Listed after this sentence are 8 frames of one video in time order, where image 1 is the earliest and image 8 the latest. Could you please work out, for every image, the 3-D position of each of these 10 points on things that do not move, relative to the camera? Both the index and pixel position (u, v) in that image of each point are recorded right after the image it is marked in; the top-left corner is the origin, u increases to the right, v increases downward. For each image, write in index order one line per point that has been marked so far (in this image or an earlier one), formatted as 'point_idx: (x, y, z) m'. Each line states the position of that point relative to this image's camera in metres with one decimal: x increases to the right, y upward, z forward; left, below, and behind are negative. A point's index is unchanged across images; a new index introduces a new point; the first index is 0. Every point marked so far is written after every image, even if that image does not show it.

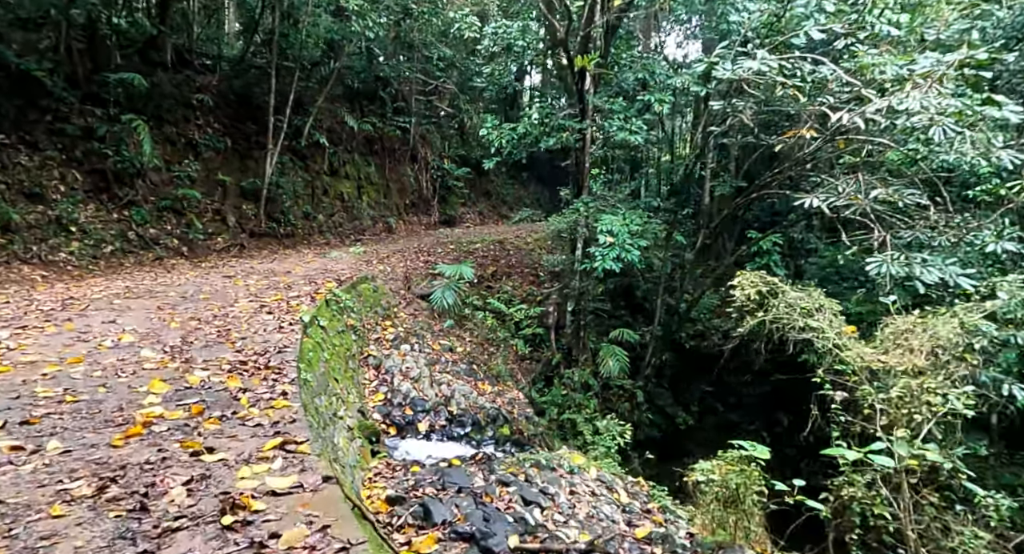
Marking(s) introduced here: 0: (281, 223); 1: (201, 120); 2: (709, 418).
0: (-4.5, +1.0, +10.7) m
1: (-5.8, +2.9, +10.1) m
2: (+3.5, -2.6, +9.9) m
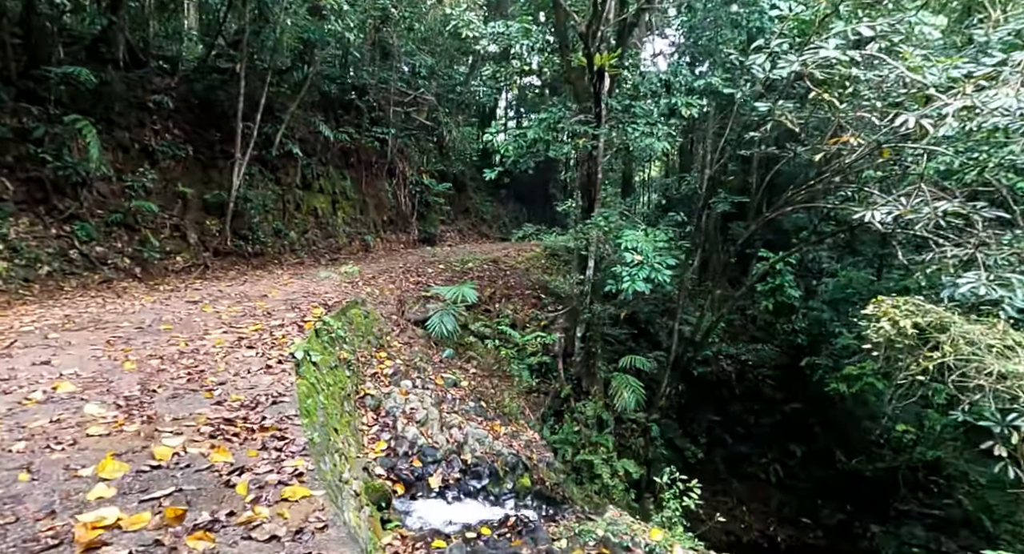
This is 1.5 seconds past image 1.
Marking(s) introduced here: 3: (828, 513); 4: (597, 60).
0: (-4.6, +0.6, +9.6) m
1: (-5.8, +2.5, +9.0) m
2: (+3.4, -2.9, +9.3) m
3: (+5.1, -3.8, +8.7) m
4: (+1.0, +2.5, +6.3) m
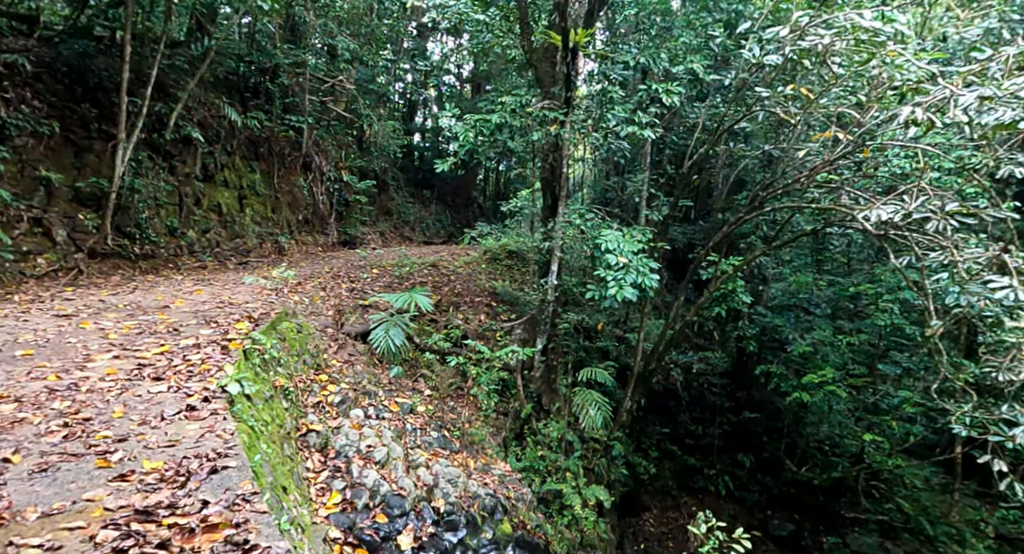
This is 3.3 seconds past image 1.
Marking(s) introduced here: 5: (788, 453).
0: (-5.4, +0.5, +7.9) m
1: (-6.6, +2.4, +7.2) m
2: (+2.5, -3.0, +8.9) m
3: (+4.2, -3.9, +8.6) m
4: (+0.6, +2.4, +5.6) m
5: (+4.7, -2.9, +9.1) m
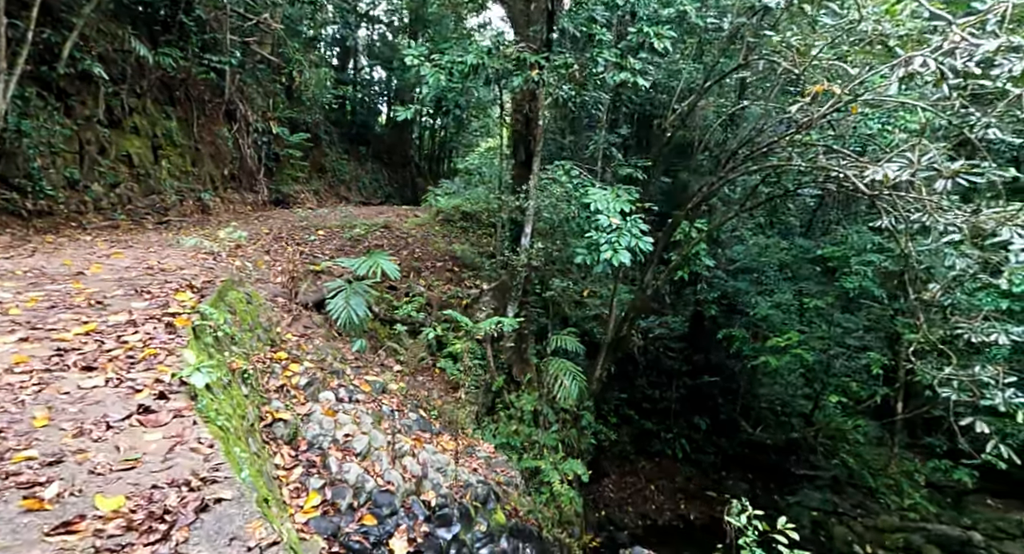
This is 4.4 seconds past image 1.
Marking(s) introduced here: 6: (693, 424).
0: (-5.9, +1.0, +6.6) m
1: (-6.9, +2.8, +5.7) m
2: (+1.8, -2.5, +8.9) m
3: (+3.6, -3.4, +8.9) m
4: (+0.4, +2.8, +5.0) m
5: (+4.0, -2.3, +9.3) m
6: (+3.1, -2.5, +9.3) m
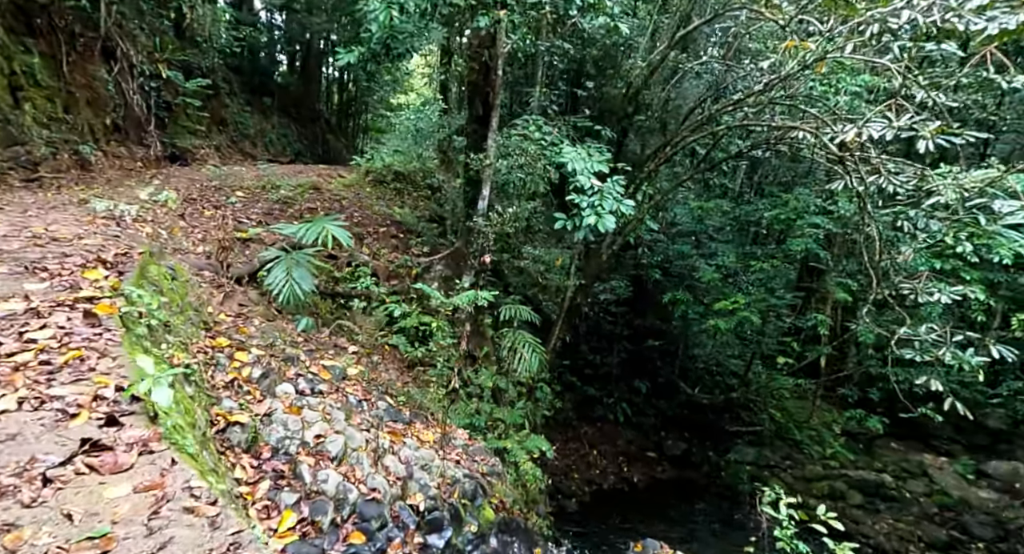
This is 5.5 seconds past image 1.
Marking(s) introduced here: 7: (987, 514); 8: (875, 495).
0: (-6.3, +1.3, +5.1) m
1: (-7.2, +3.0, +3.9) m
2: (+0.9, -1.9, +8.8) m
3: (+2.7, -2.8, +9.2) m
4: (+0.2, +3.1, +4.4) m
5: (+3.0, -1.7, +9.6) m
6: (+2.1, -1.9, +9.4) m
7: (+6.4, -3.2, +7.4) m
8: (+5.2, -3.1, +7.8) m
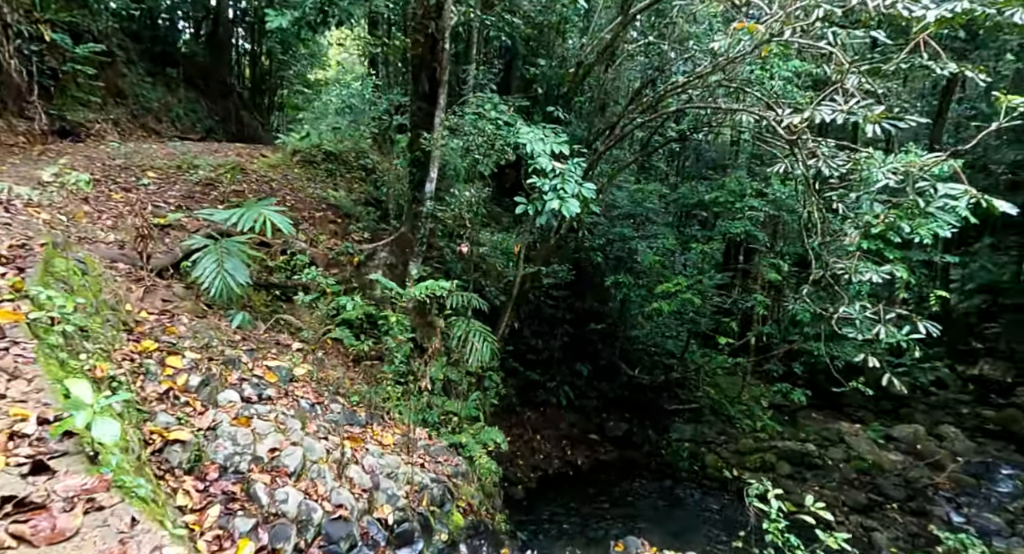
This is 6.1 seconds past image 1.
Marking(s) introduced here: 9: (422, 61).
0: (-6.7, +1.3, +4.0) m
1: (-7.4, +3.0, +2.6) m
2: (0.0, -1.7, +8.8) m
3: (+1.7, -2.5, +9.3) m
4: (-0.2, +3.1, +4.1) m
5: (+1.9, -1.4, +9.8) m
6: (+1.1, -1.6, +9.5) m
7: (+5.7, -2.9, +8.1) m
8: (+4.4, -2.9, +8.4) m
9: (-0.9, +2.1, +5.4) m
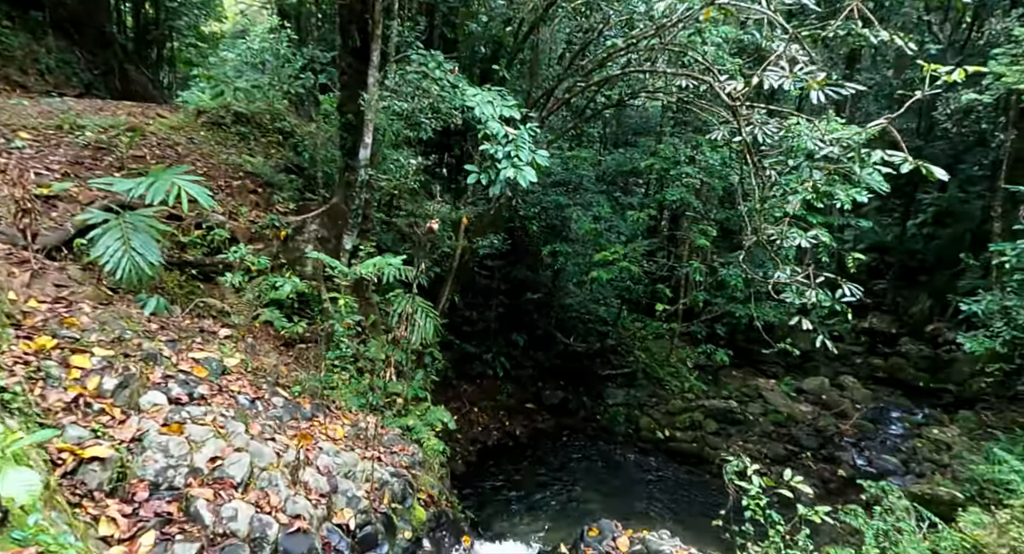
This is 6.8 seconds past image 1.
0: (-6.9, +1.3, +2.7) m
1: (-7.5, +2.9, +1.1) m
2: (-0.9, -1.2, +8.5) m
3: (+0.6, -2.0, +9.4) m
4: (-0.6, +3.3, +3.7) m
5: (+0.8, -0.9, +9.8) m
6: (0.0, -1.1, +9.4) m
7: (+4.8, -2.4, +8.8) m
8: (+3.5, -2.3, +8.9) m
9: (-1.4, +2.3, +4.9) m
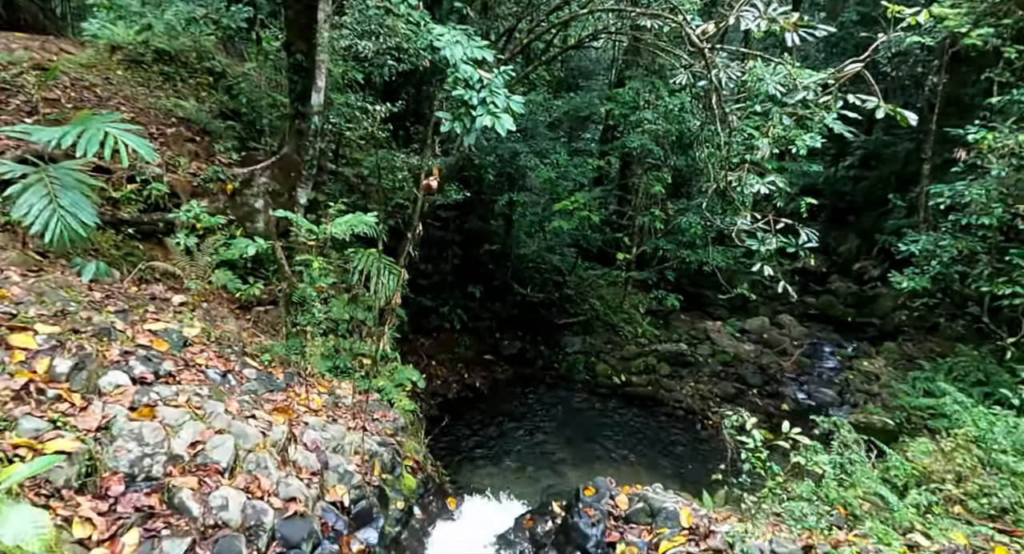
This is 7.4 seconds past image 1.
0: (-6.9, +1.3, +1.7) m
1: (-7.3, +2.8, -0.1) m
2: (-1.6, -0.5, +8.4) m
3: (-0.1, -1.2, +9.5) m
4: (-0.7, +3.6, +3.1) m
5: (0.0, 0.0, +9.8) m
6: (-0.7, -0.3, +9.3) m
7: (+4.1, -1.5, +9.3) m
8: (+2.8, -1.5, +9.3) m
9: (-1.7, +2.7, +4.3) m
